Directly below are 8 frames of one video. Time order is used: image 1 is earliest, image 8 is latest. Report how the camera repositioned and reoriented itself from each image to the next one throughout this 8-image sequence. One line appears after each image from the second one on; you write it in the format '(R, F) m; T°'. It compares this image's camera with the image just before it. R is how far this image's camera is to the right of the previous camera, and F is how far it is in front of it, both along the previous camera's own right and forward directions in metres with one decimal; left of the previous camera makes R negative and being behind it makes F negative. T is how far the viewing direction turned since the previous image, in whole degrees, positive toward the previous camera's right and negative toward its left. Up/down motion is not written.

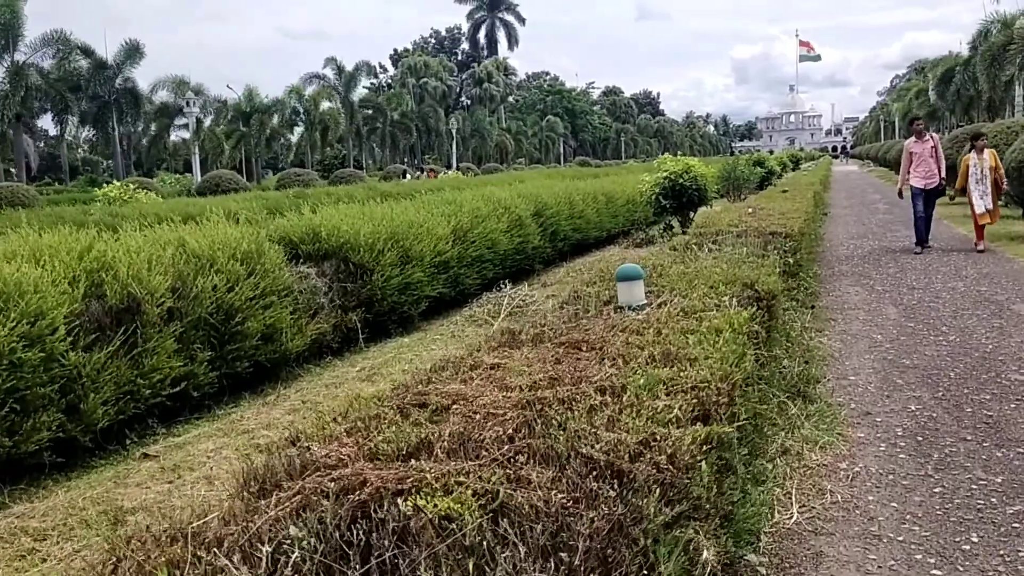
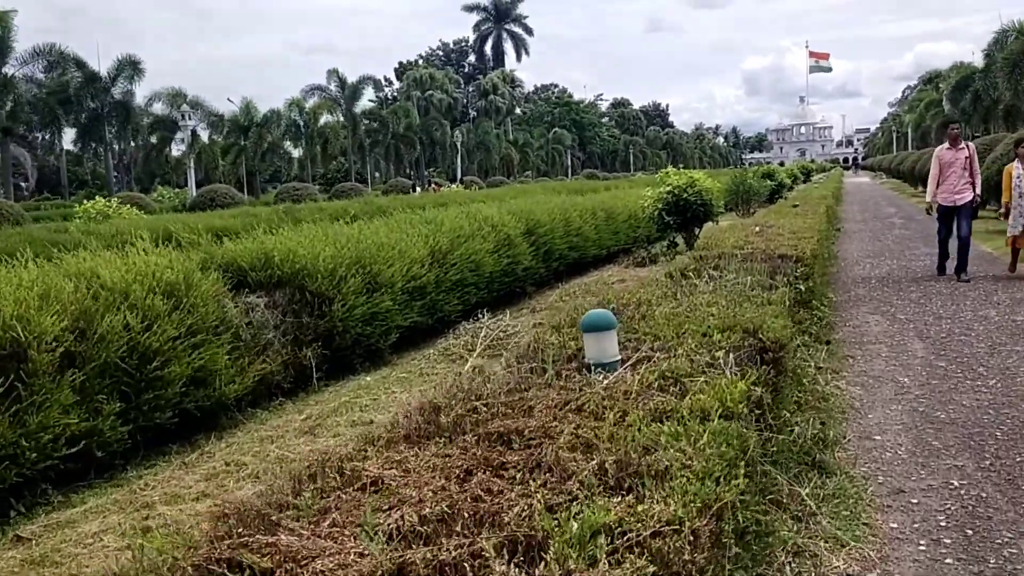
(+0.2, +0.7) m; -1°
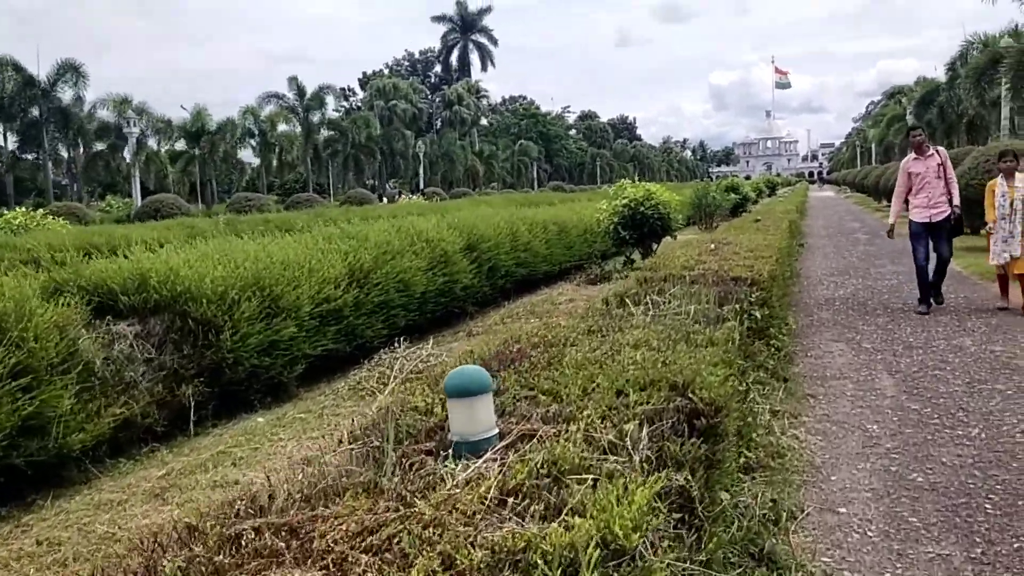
(+0.3, +0.7) m; +2°
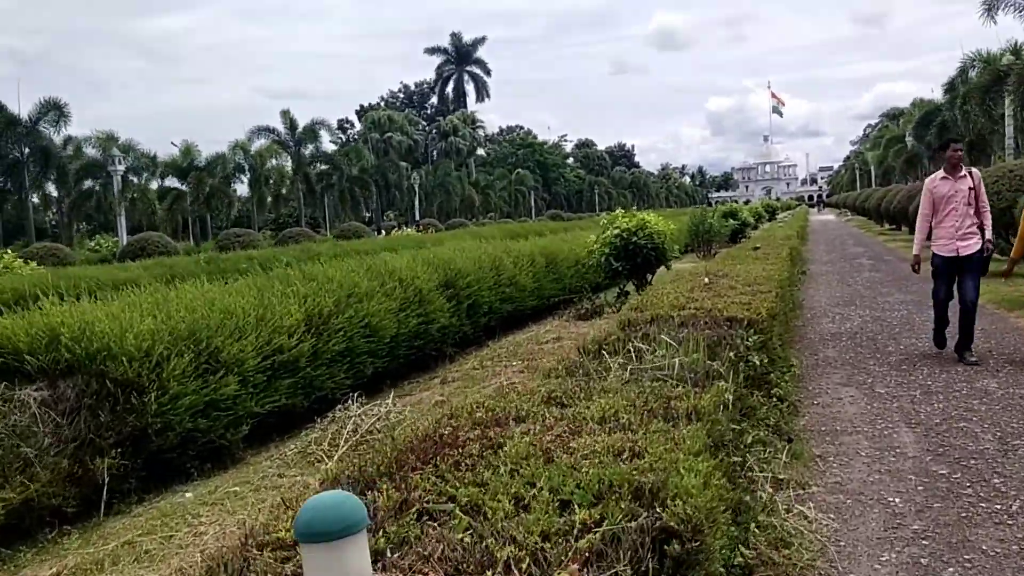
(+0.2, +0.6) m; 0°
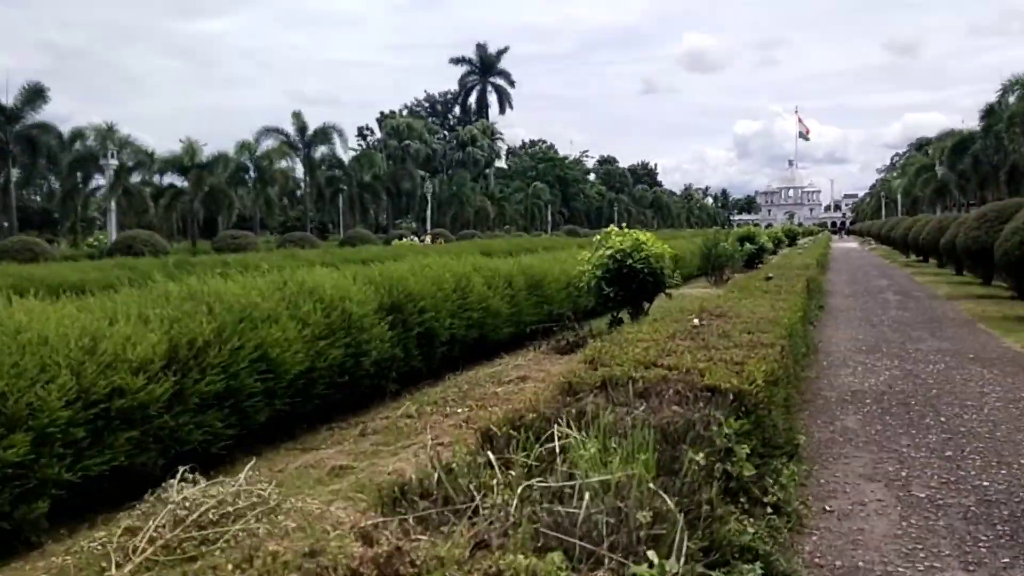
(+0.5, +1.3) m; -1°
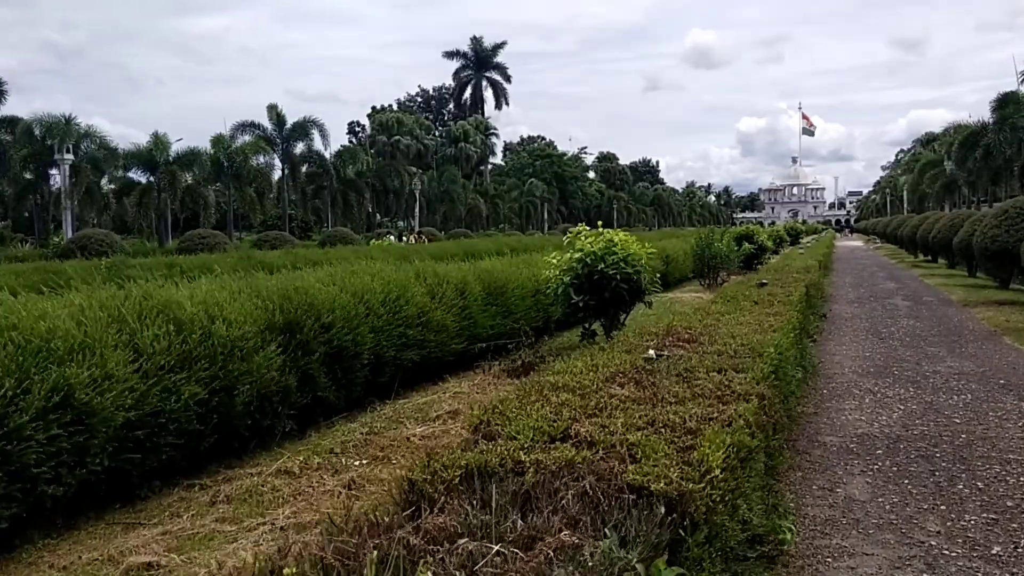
(+0.5, +1.3) m; 0°
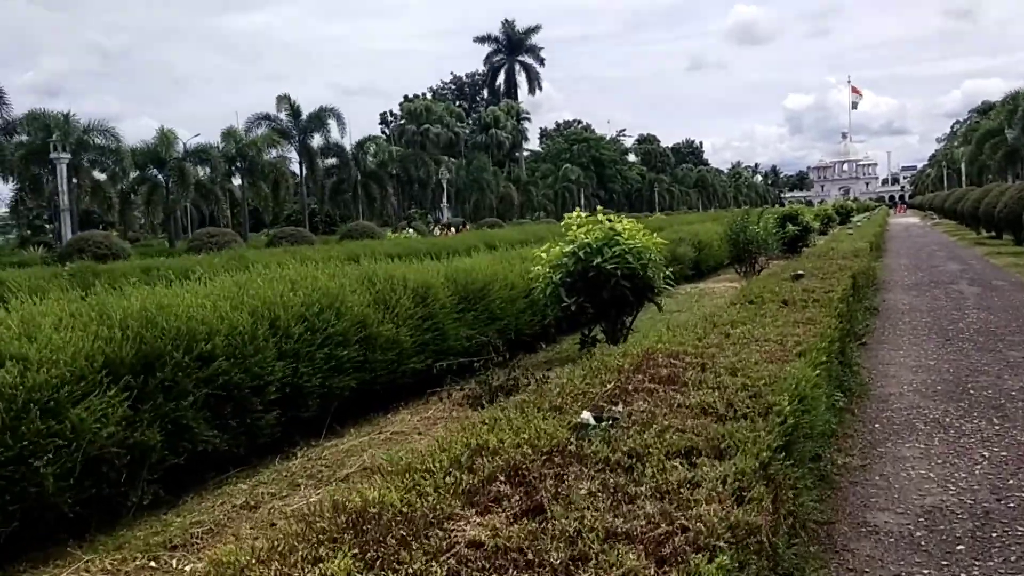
(+0.5, +1.5) m; -3°
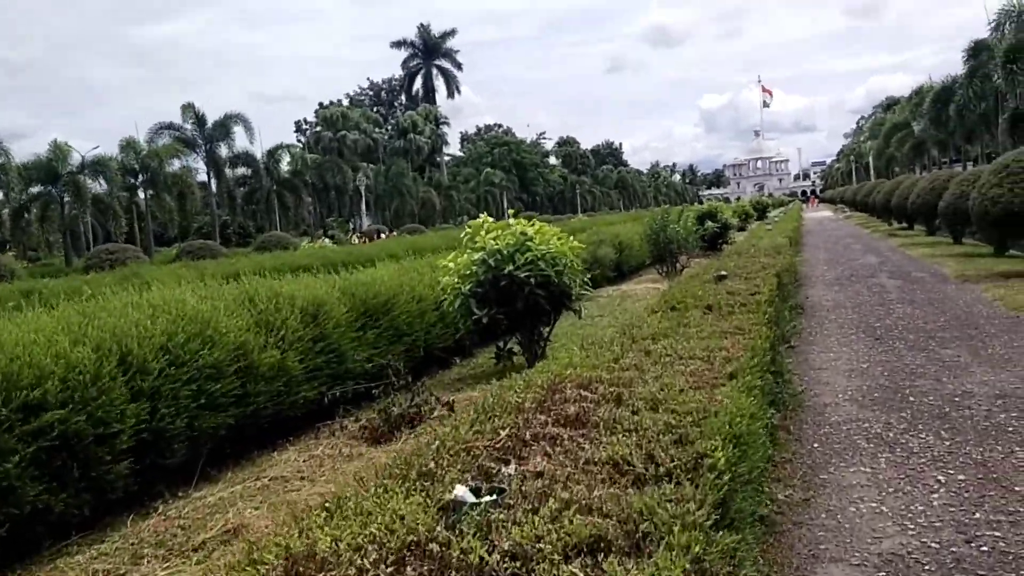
(+0.2, +0.6) m; +5°
